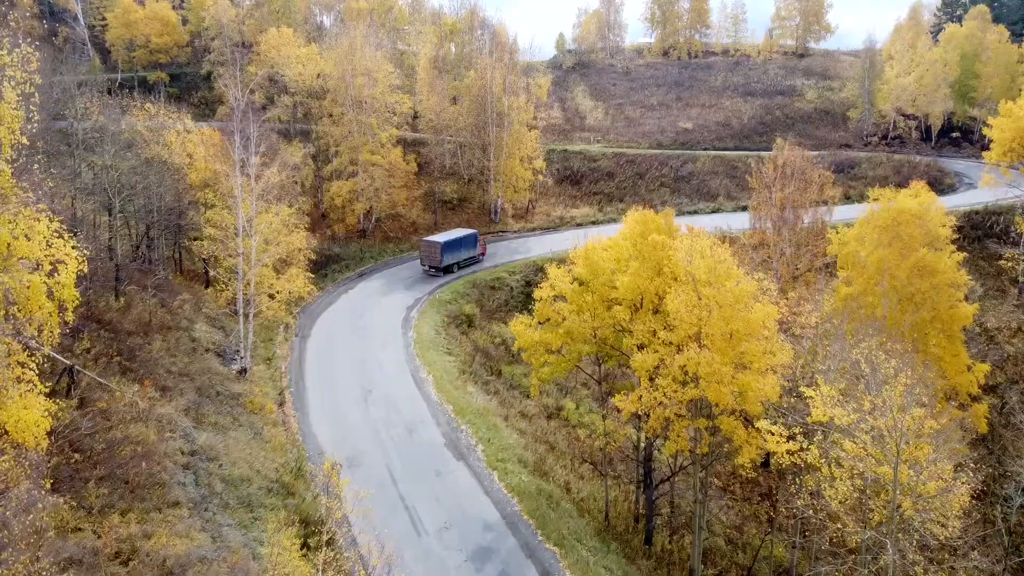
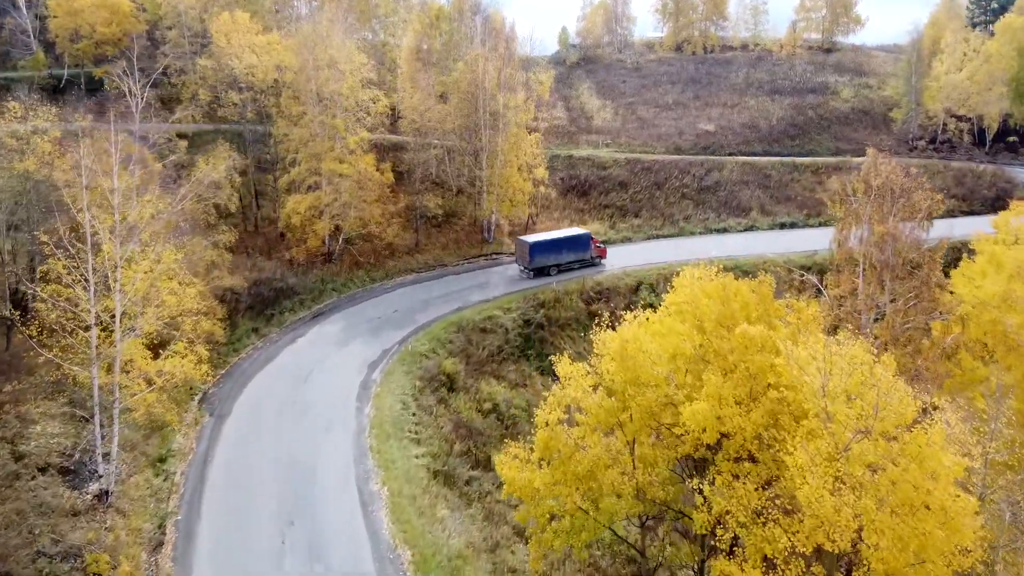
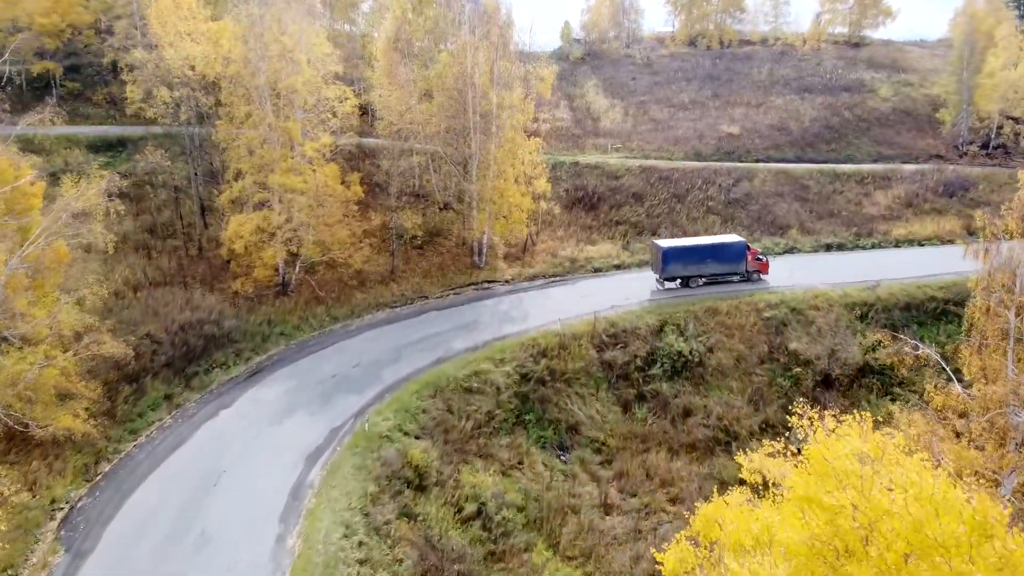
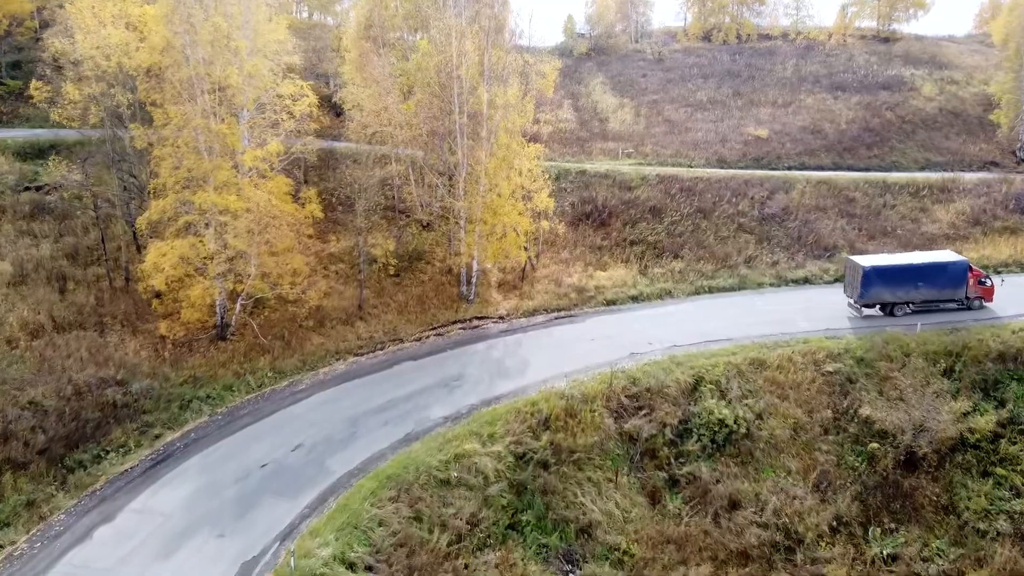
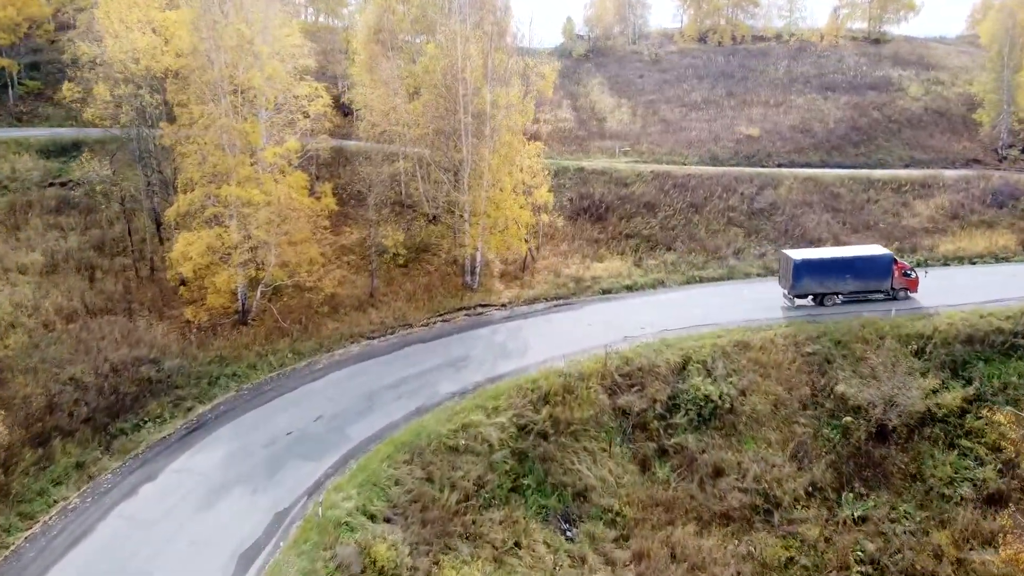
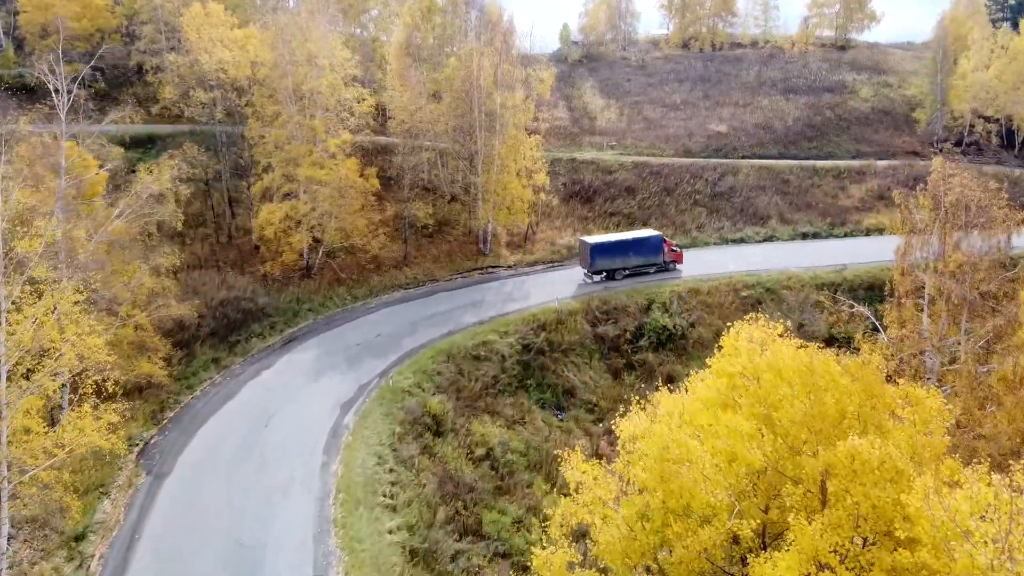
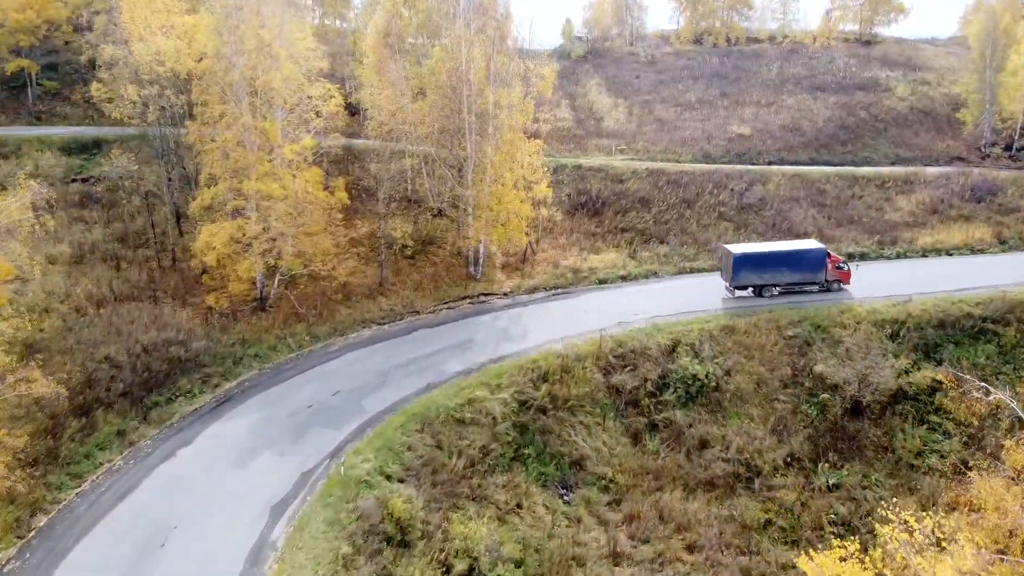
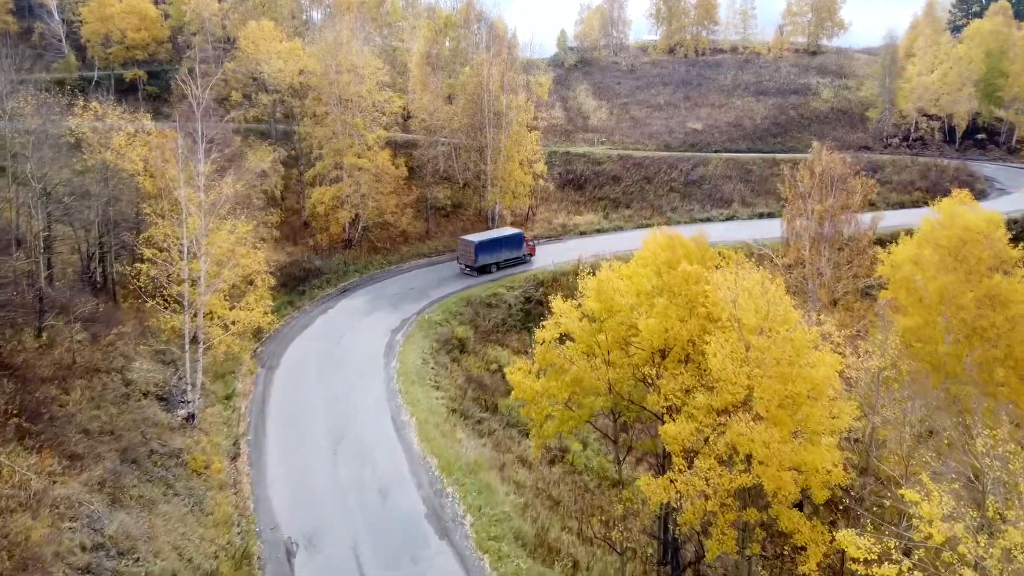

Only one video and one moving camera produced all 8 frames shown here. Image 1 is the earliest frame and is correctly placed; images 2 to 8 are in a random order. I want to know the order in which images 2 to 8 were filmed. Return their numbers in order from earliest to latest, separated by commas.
8, 2, 6, 3, 7, 5, 4
